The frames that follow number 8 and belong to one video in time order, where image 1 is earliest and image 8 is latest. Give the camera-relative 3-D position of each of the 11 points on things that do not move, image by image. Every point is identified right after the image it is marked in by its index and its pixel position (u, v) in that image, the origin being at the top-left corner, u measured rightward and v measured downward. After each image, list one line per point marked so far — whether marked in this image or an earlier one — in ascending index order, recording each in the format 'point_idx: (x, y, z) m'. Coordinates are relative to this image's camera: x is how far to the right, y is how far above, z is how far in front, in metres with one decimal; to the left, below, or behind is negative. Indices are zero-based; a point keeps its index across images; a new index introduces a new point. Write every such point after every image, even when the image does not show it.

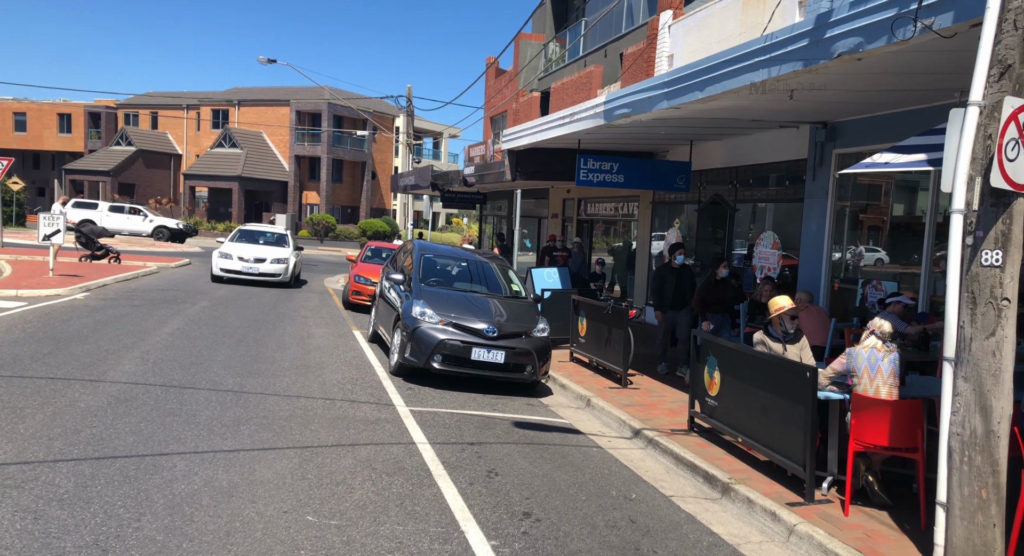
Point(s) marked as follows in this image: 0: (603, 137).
0: (+1.5, +2.3, +12.7) m
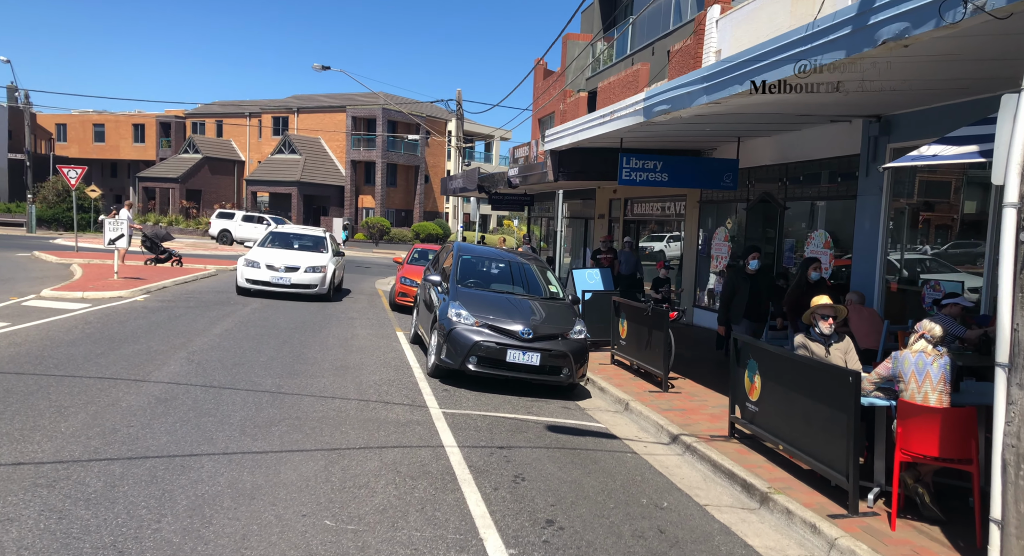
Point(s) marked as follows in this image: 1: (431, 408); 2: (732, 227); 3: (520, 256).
0: (+2.2, +2.3, +12.4) m
1: (-0.8, -1.2, +7.3) m
2: (+4.0, +0.9, +13.9) m
3: (+0.1, +0.3, +10.9) m
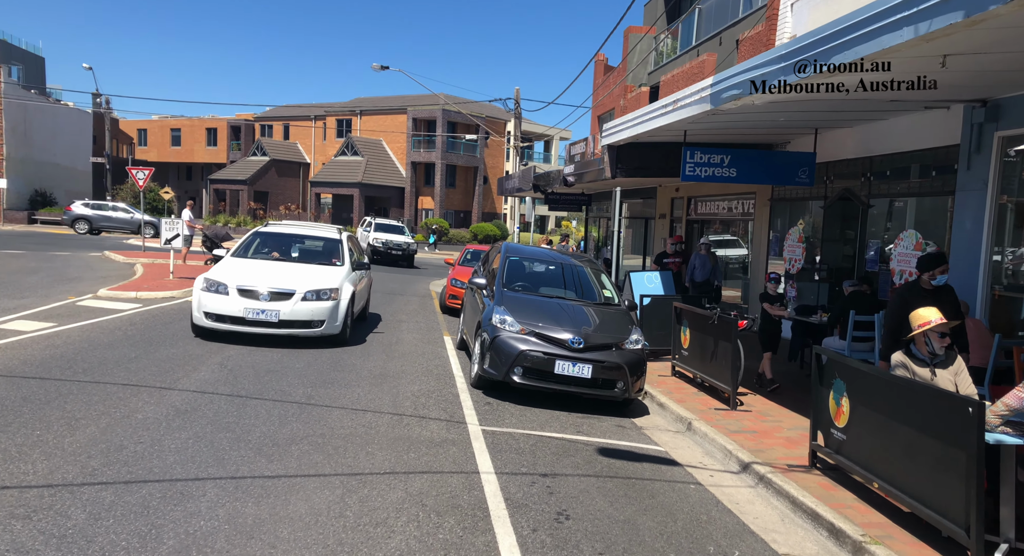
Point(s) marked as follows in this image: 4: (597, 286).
0: (+3.0, +2.3, +11.5) m
1: (-0.4, -1.3, +6.6) m
2: (+4.9, +0.9, +12.8) m
3: (+0.8, +0.3, +10.2) m
4: (+1.1, -0.1, +9.5) m
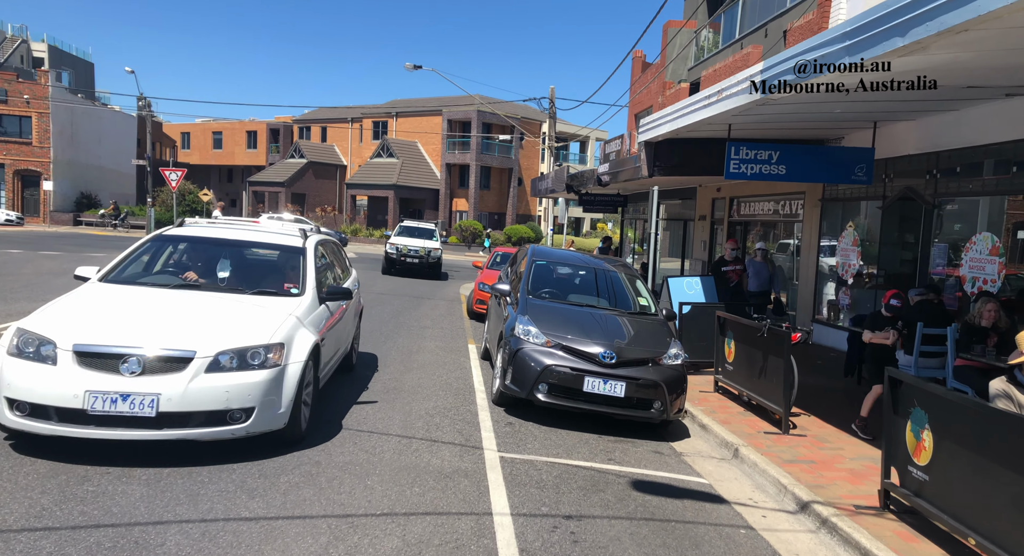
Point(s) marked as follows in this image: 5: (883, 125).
0: (+3.4, +2.2, +10.6) m
1: (-0.2, -1.3, +5.9) m
2: (+5.4, +0.8, +11.8) m
3: (+1.1, +0.2, +9.4) m
4: (+1.4, -0.2, +8.6) m
5: (+5.4, +2.2, +11.0) m
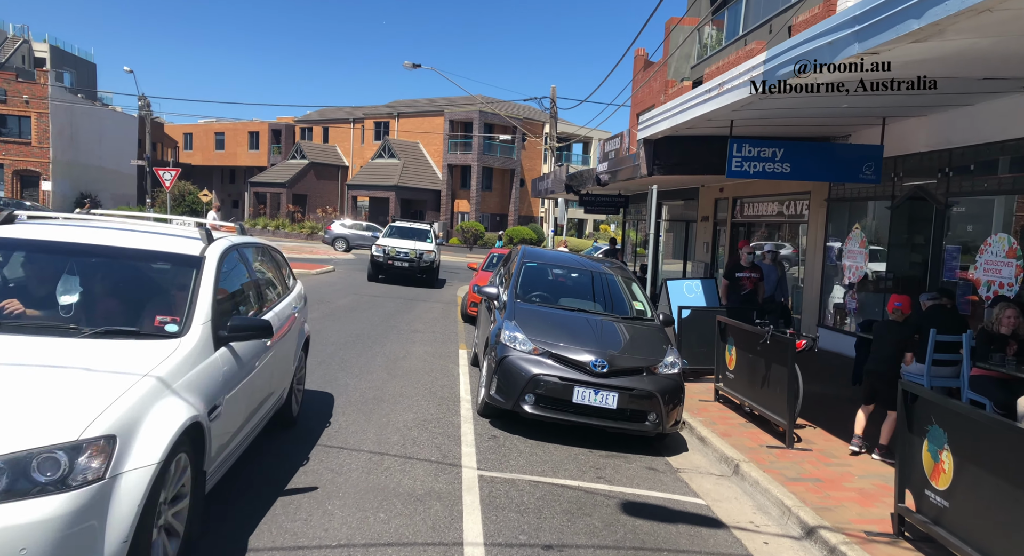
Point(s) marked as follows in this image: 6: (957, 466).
0: (+3.3, +2.1, +10.1) m
1: (-0.3, -1.4, +5.4) m
2: (+5.3, +0.7, +11.3) m
3: (+1.0, +0.2, +8.9) m
4: (+1.2, -0.2, +8.2) m
5: (+5.3, +2.2, +10.6) m
6: (+2.4, -1.0, +4.2) m
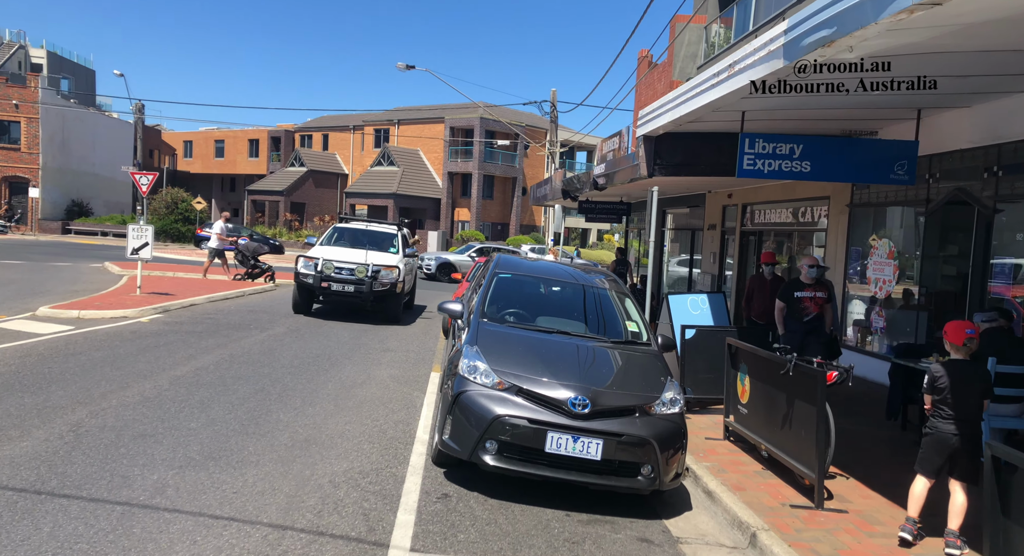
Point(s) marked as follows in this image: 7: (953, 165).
0: (+3.1, +2.0, +8.8) m
1: (-0.6, -1.4, +4.1) m
2: (+5.1, +0.5, +10.0) m
3: (+0.8, 0.0, +7.6) m
4: (+1.0, -0.3, +6.9) m
5: (+5.0, +2.0, +9.2) m
6: (+2.1, -1.1, +2.8) m
7: (+5.2, +1.3, +9.0) m
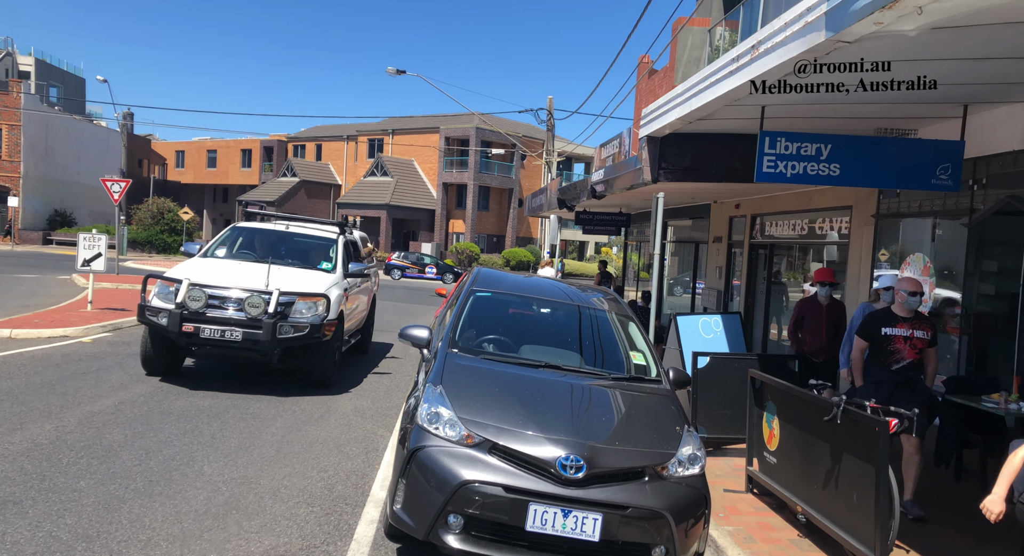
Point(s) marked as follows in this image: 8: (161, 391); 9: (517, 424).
0: (+3.0, +1.8, +7.7) m
1: (-0.8, -1.5, +2.8) m
2: (+4.9, +0.3, +8.8) m
3: (+0.6, -0.1, +6.4) m
4: (+0.8, -0.5, +5.6) m
5: (+4.9, +1.8, +8.1) m
6: (+2.0, -1.2, +1.6) m
7: (+5.1, +1.1, +7.8) m
8: (-3.4, -1.1, +7.4) m
9: (0.0, -0.8, +4.1) m
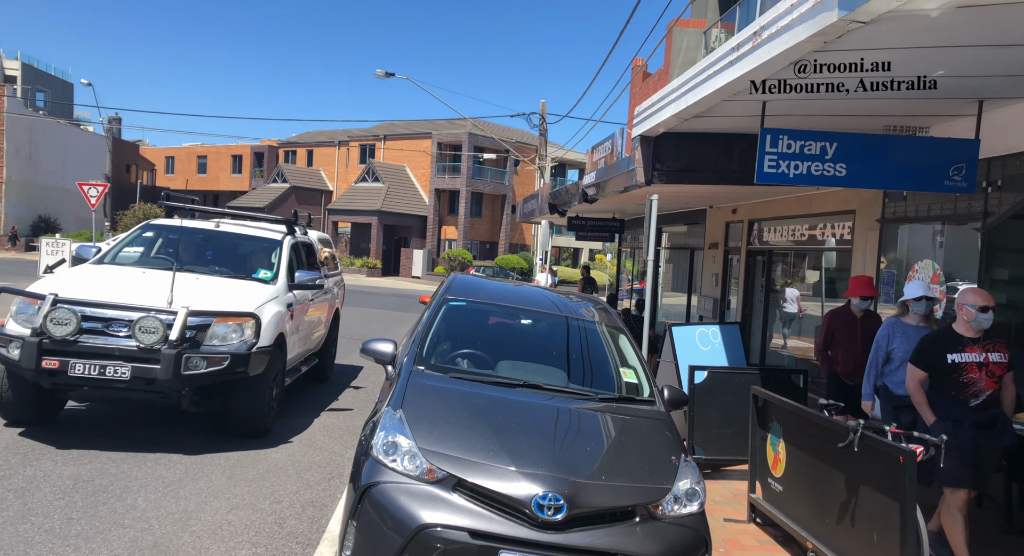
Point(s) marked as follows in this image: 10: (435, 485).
0: (+2.8, +1.7, +7.1) m
1: (-0.9, -1.6, +2.3) m
2: (+4.7, +0.2, +8.3) m
3: (+0.5, -0.2, +5.8) m
4: (+0.7, -0.5, +5.1) m
5: (+4.7, +1.7, +7.5) m
6: (+1.9, -1.2, +1.0) m
7: (+4.9, +1.1, +7.3) m
8: (-3.6, -1.2, +6.8) m
9: (-0.1, -0.8, +3.6) m
10: (-0.4, -0.9, +3.5) m
